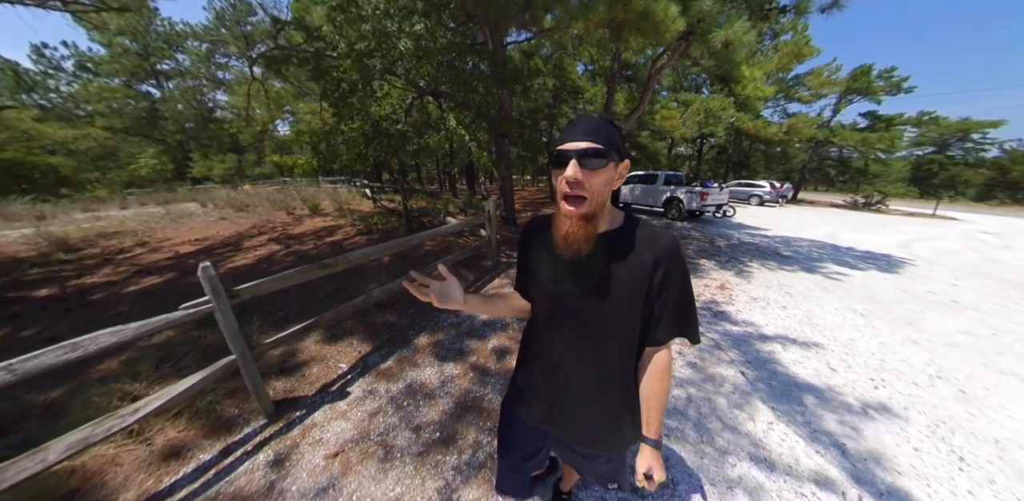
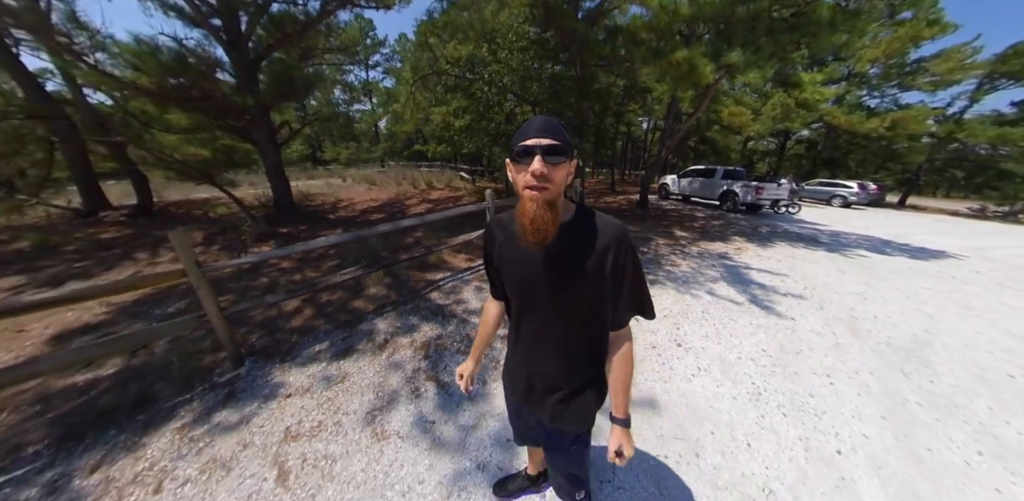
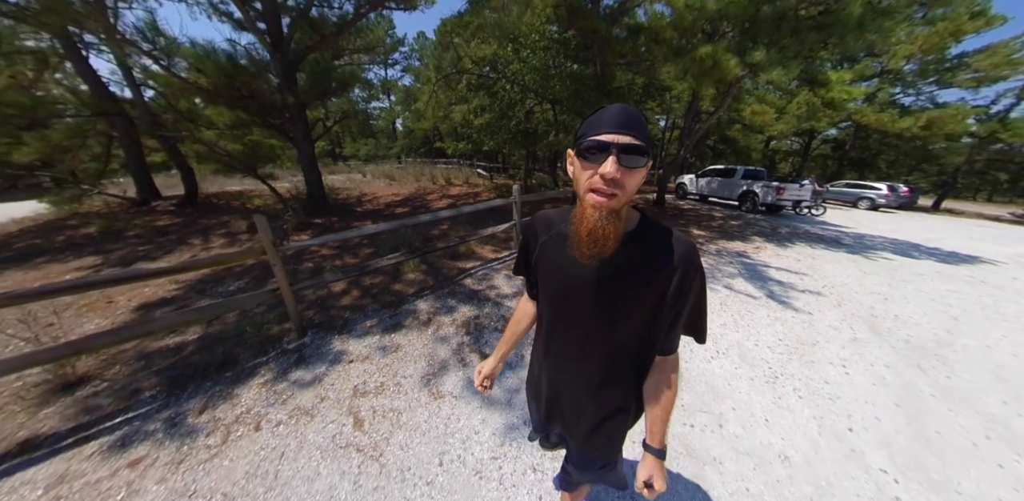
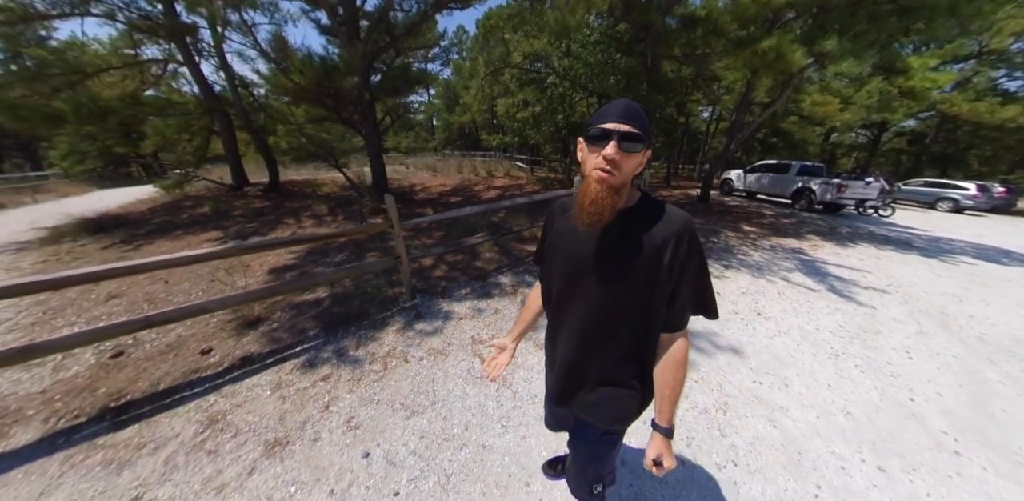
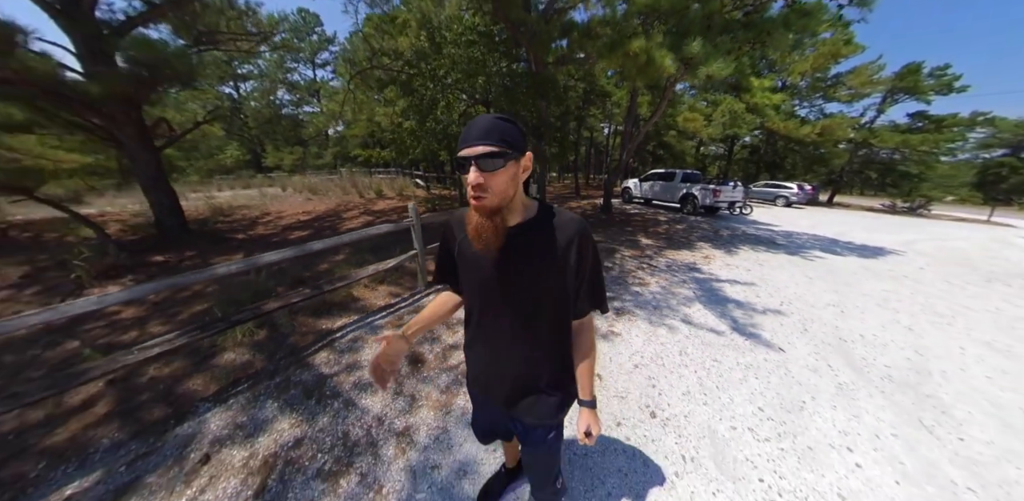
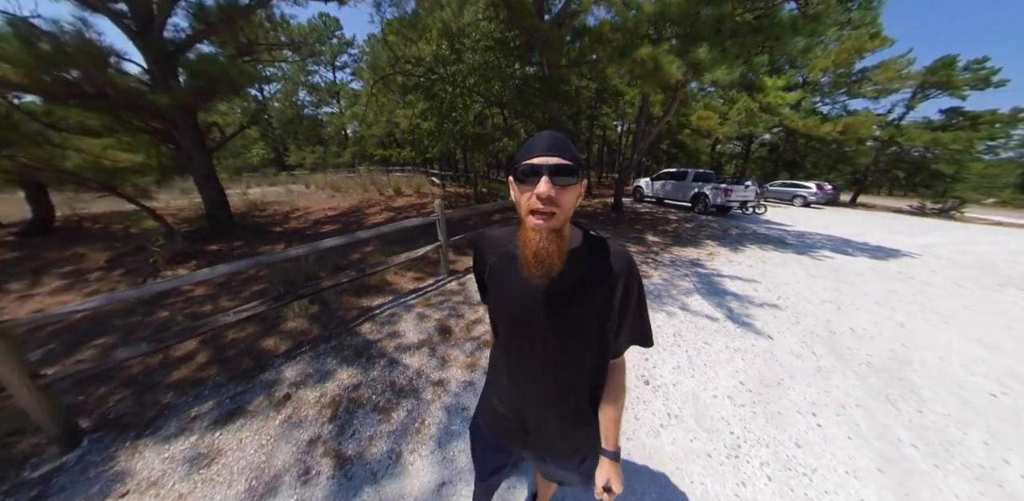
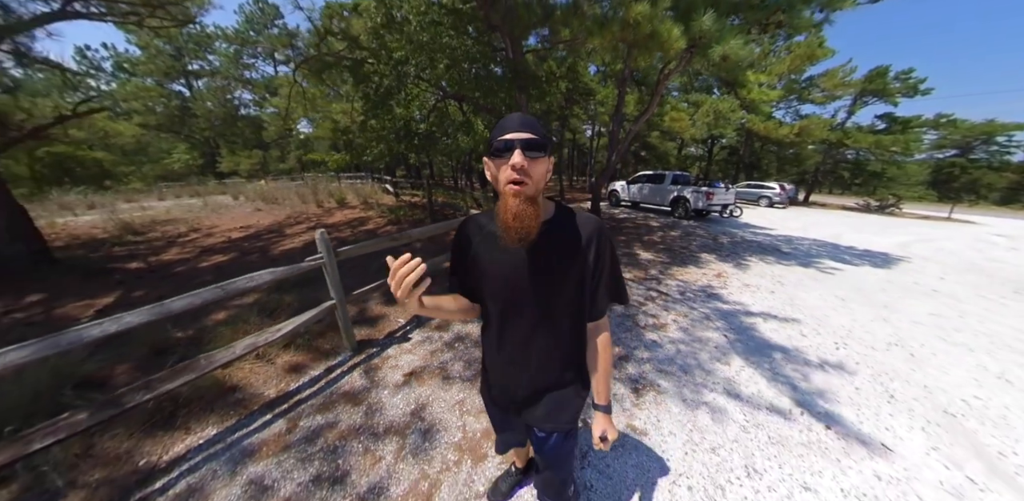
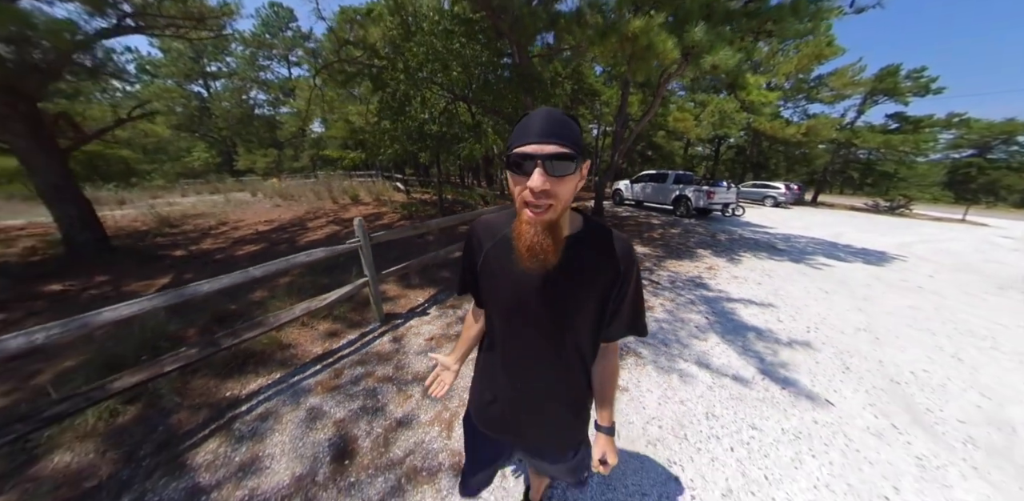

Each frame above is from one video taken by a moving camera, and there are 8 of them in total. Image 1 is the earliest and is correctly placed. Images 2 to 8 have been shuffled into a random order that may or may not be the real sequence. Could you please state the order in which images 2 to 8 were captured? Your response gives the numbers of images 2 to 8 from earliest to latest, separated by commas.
7, 8, 5, 6, 2, 3, 4
